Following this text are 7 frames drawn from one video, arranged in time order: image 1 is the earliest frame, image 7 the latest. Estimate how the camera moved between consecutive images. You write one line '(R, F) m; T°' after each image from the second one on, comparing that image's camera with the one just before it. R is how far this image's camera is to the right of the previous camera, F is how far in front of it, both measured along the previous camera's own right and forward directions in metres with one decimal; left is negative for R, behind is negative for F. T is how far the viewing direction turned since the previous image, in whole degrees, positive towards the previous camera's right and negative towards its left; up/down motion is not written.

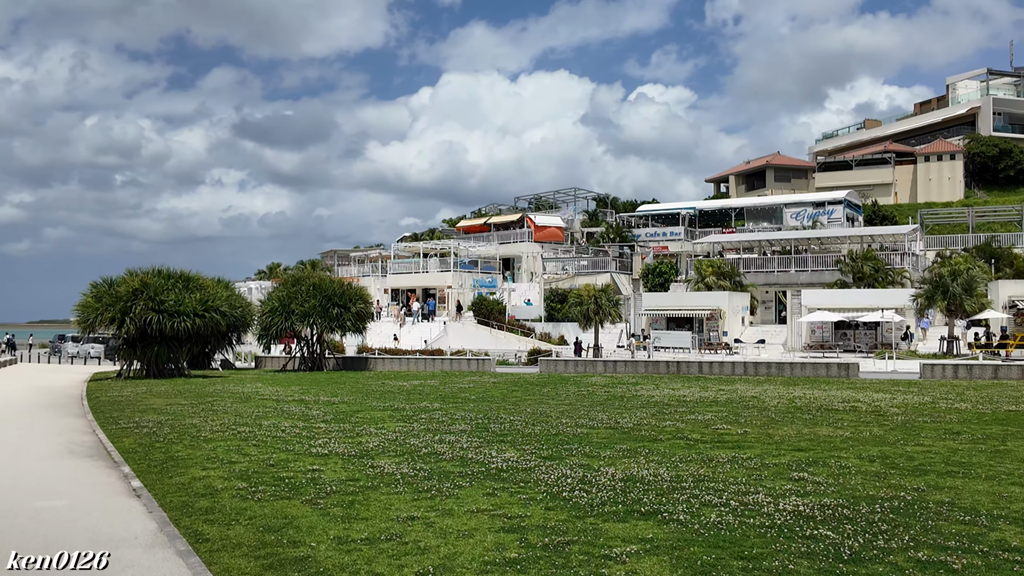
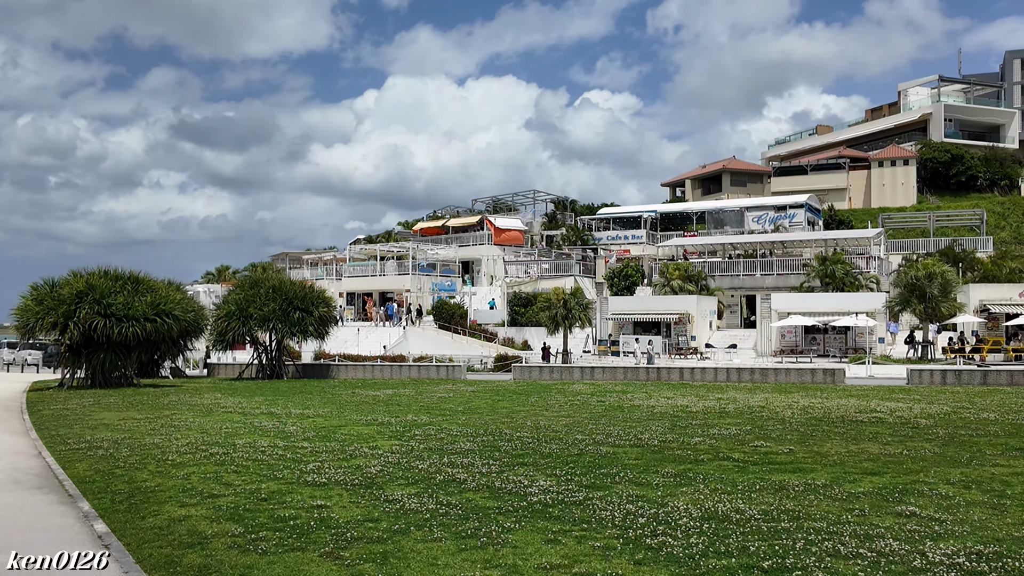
(-1.0, +1.8) m; +3°
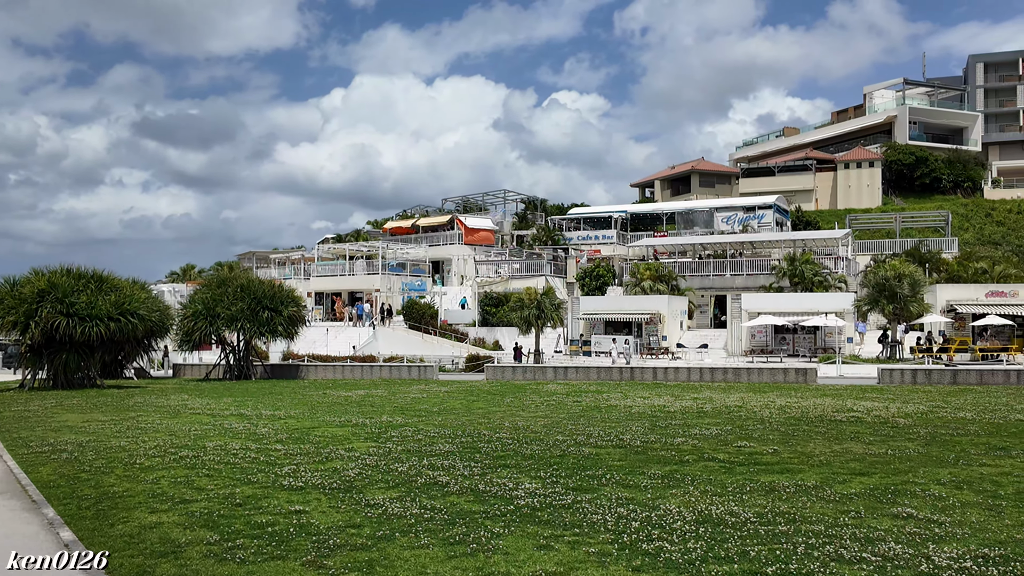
(-0.2, +0.3) m; +2°
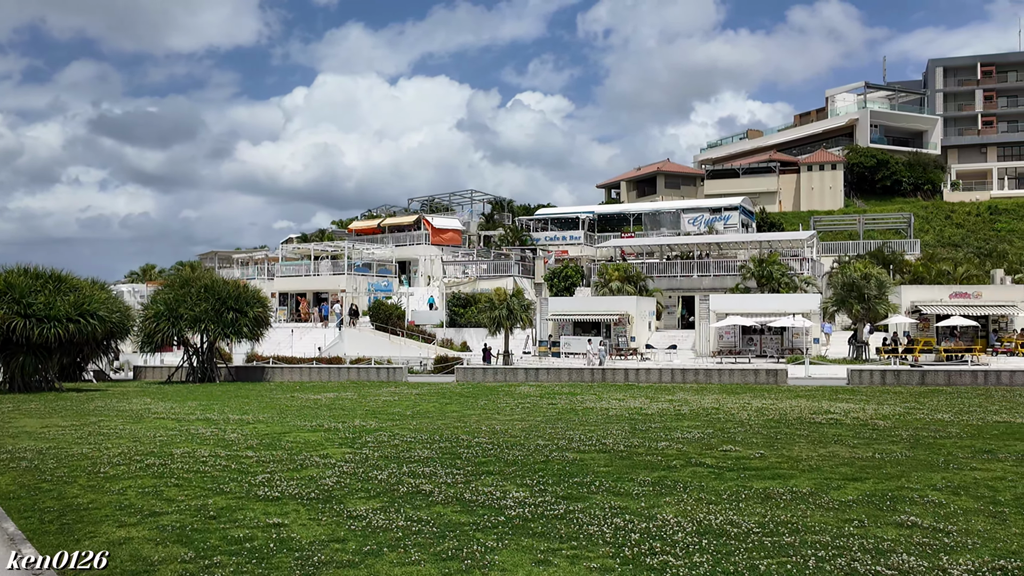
(-0.2, +0.4) m; +2°
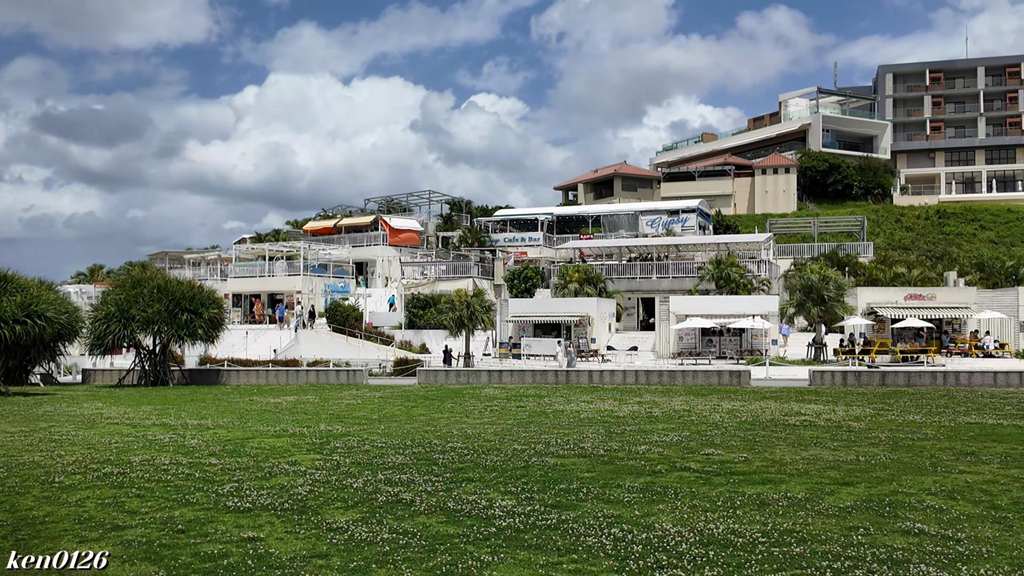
(-0.3, +0.4) m; +3°
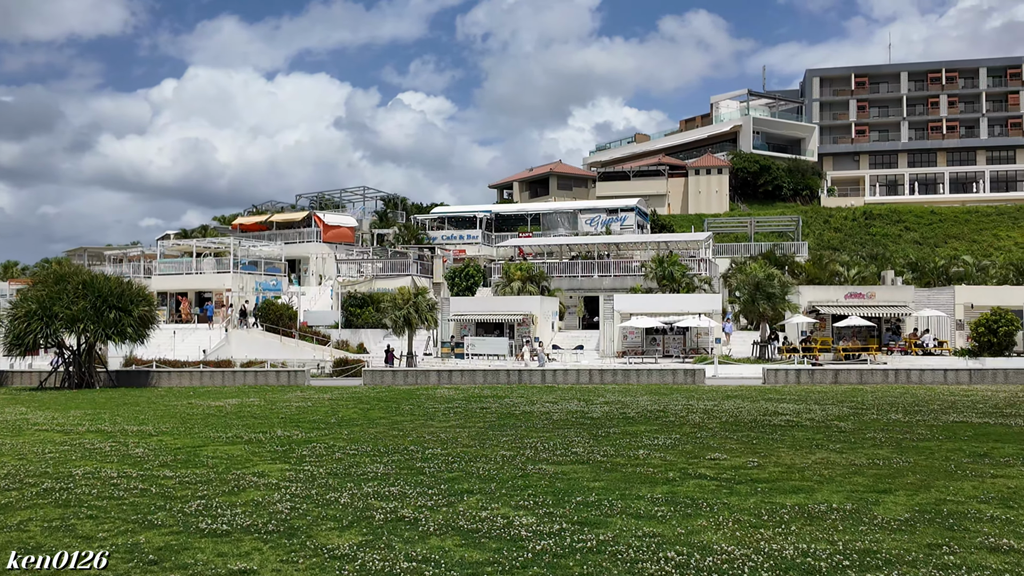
(-0.9, +1.1) m; +5°
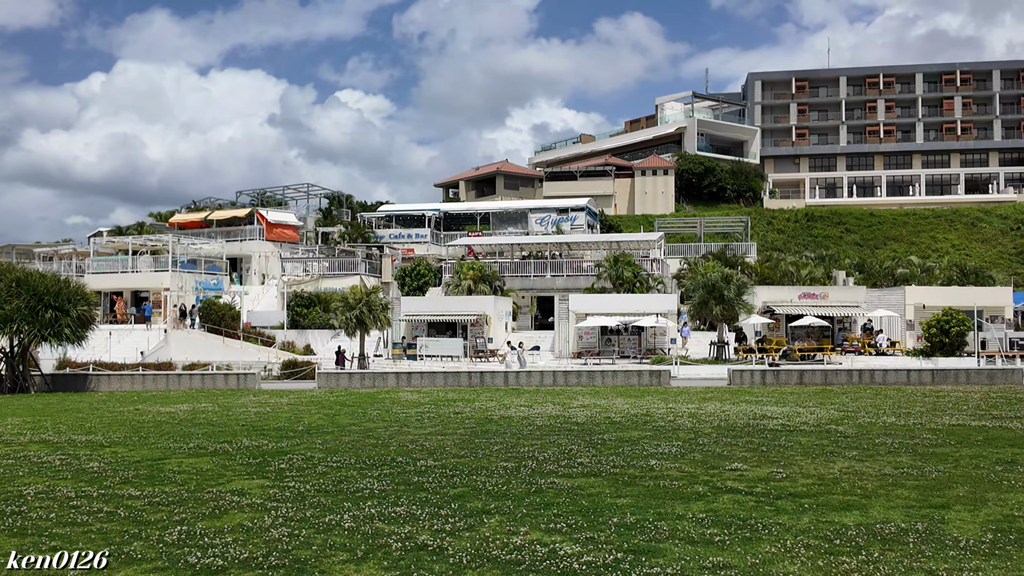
(-0.8, +1.1) m; +4°
